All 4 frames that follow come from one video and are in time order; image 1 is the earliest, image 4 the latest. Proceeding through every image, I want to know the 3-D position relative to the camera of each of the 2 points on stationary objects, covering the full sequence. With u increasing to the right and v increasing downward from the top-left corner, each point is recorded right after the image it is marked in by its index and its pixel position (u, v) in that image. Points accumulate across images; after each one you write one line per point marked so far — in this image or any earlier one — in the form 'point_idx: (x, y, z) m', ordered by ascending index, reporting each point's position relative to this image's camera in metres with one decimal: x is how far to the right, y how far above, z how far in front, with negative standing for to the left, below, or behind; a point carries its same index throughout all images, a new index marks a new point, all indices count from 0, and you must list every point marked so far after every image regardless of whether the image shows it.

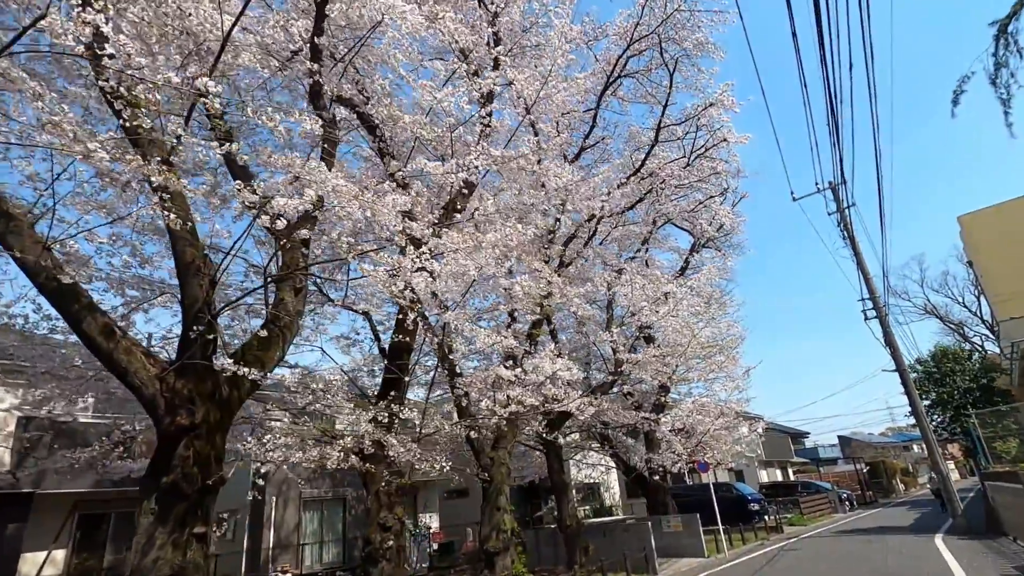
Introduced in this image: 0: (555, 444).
0: (+0.8, -2.8, +9.8) m
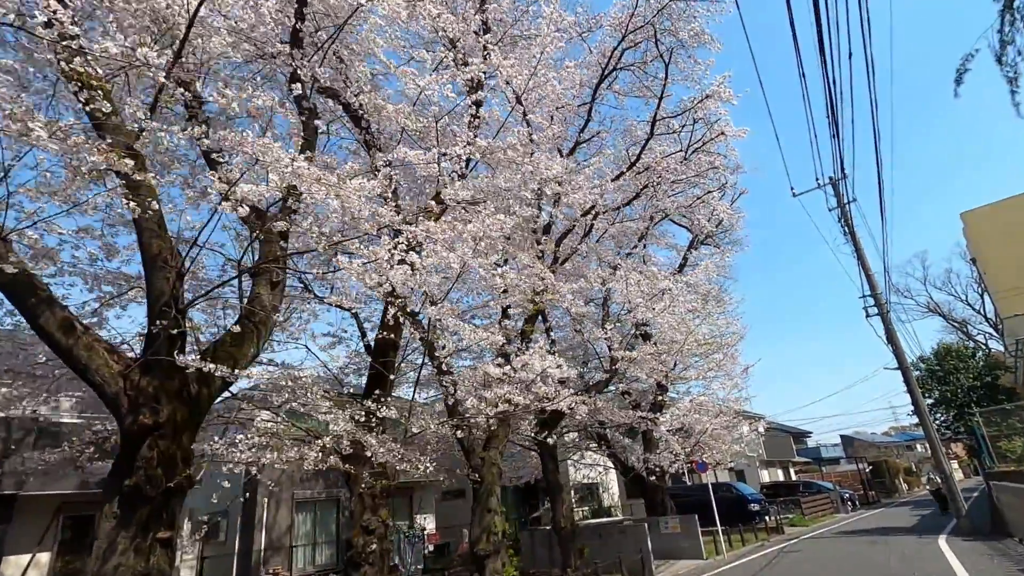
0: (+0.7, -2.8, +9.6) m
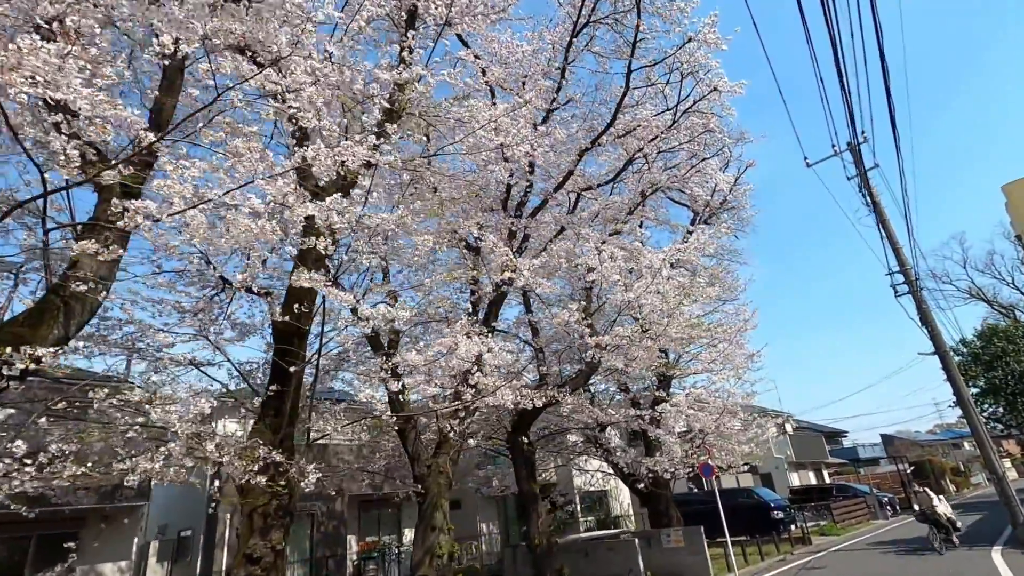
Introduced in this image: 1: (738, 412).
0: (+0.2, -2.5, +8.4) m
1: (+4.7, -2.6, +11.3) m
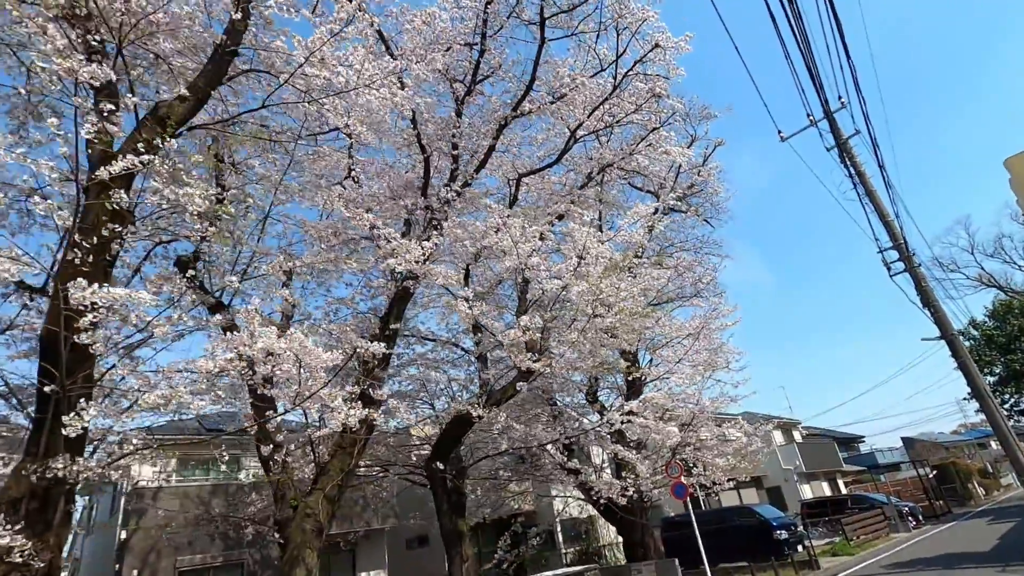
0: (-0.9, -2.4, +6.9) m
1: (+3.7, -2.4, +9.7) m
